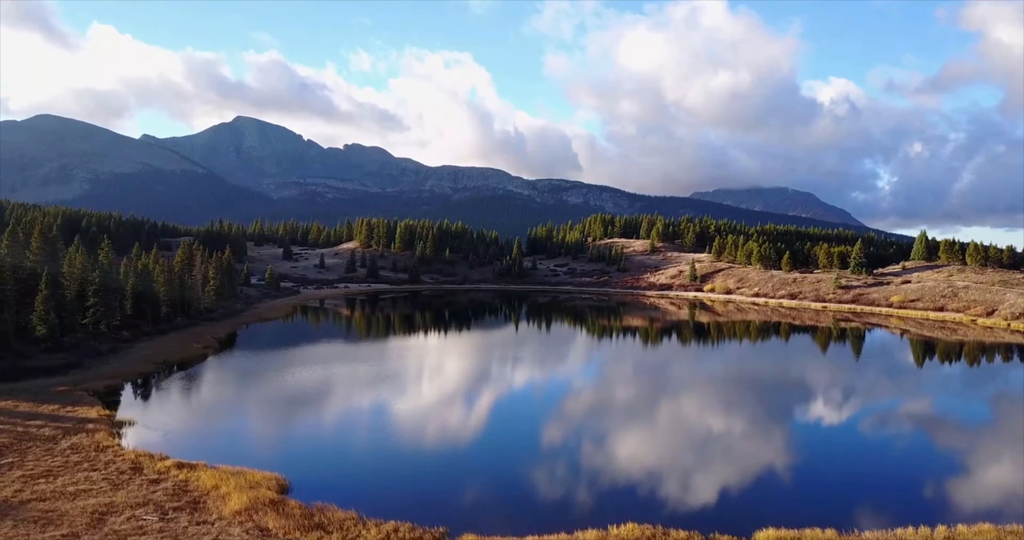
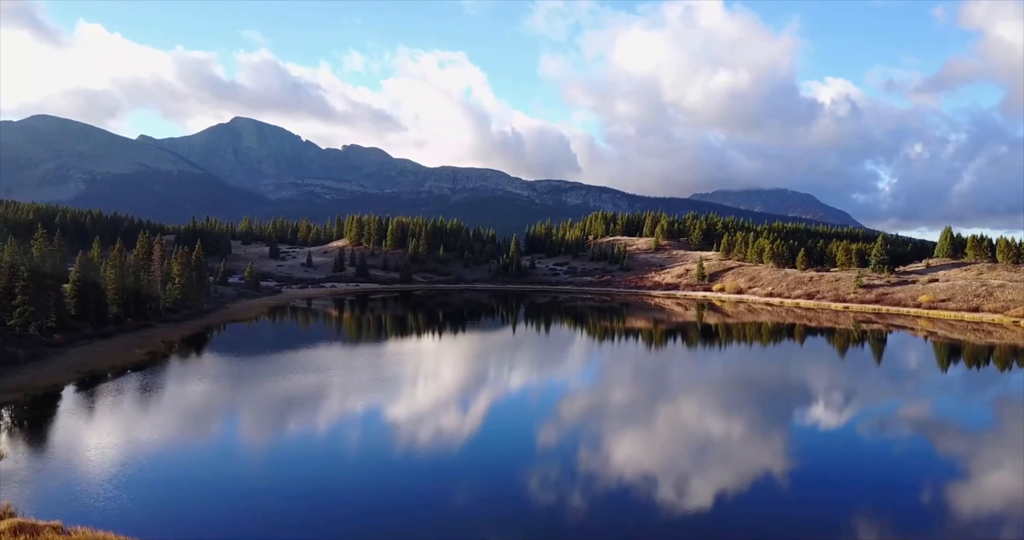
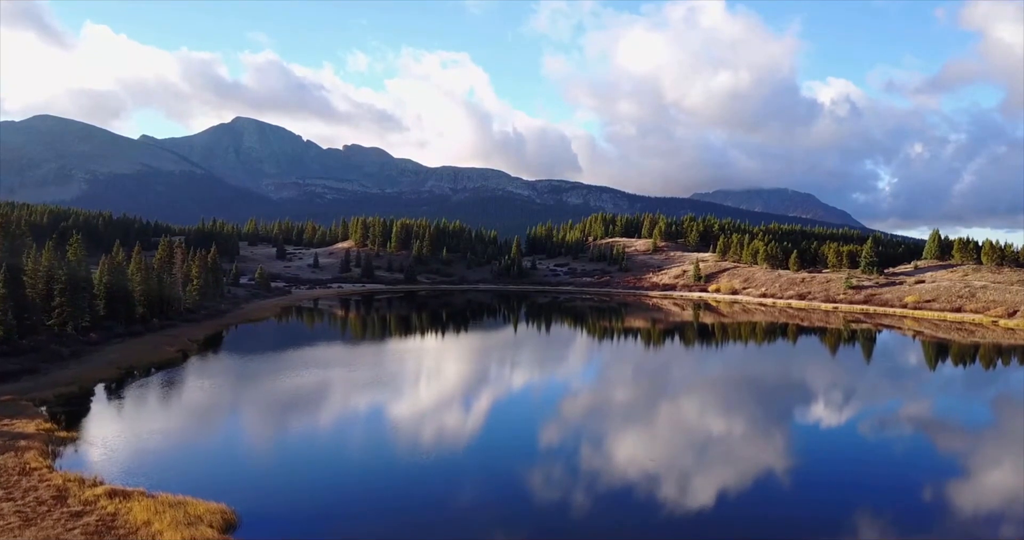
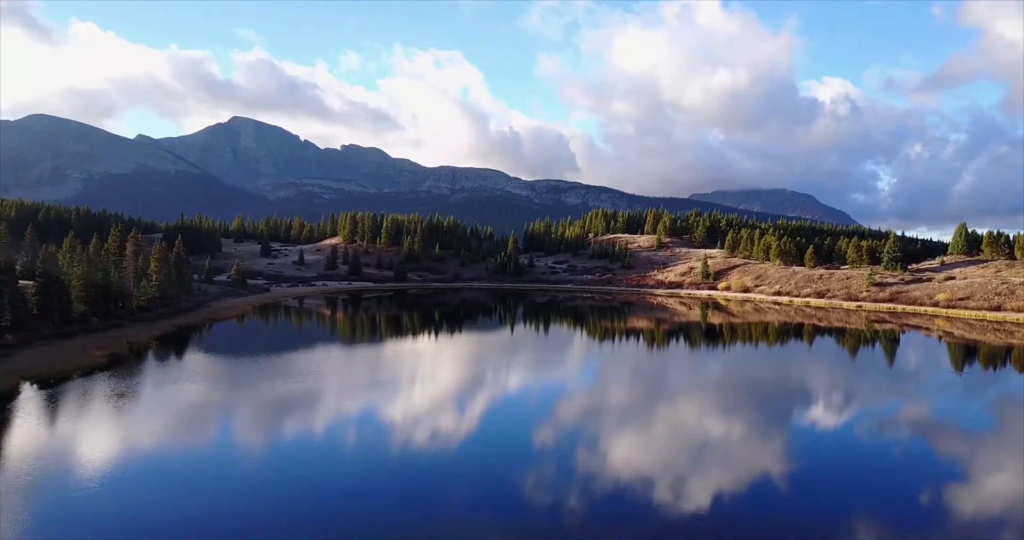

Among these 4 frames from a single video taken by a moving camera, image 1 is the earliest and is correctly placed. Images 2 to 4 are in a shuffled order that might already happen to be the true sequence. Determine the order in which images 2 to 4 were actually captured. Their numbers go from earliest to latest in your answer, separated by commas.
3, 2, 4
